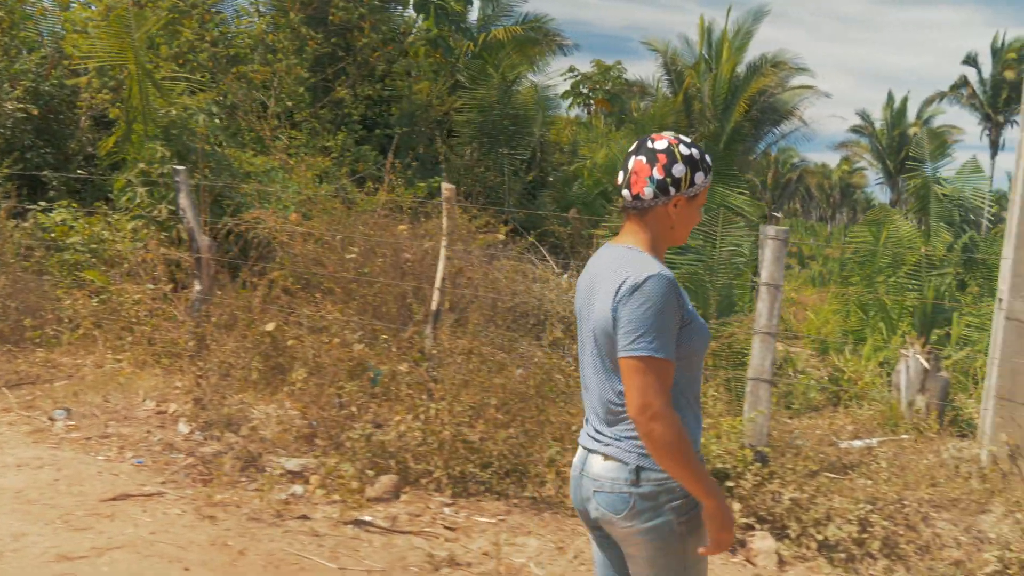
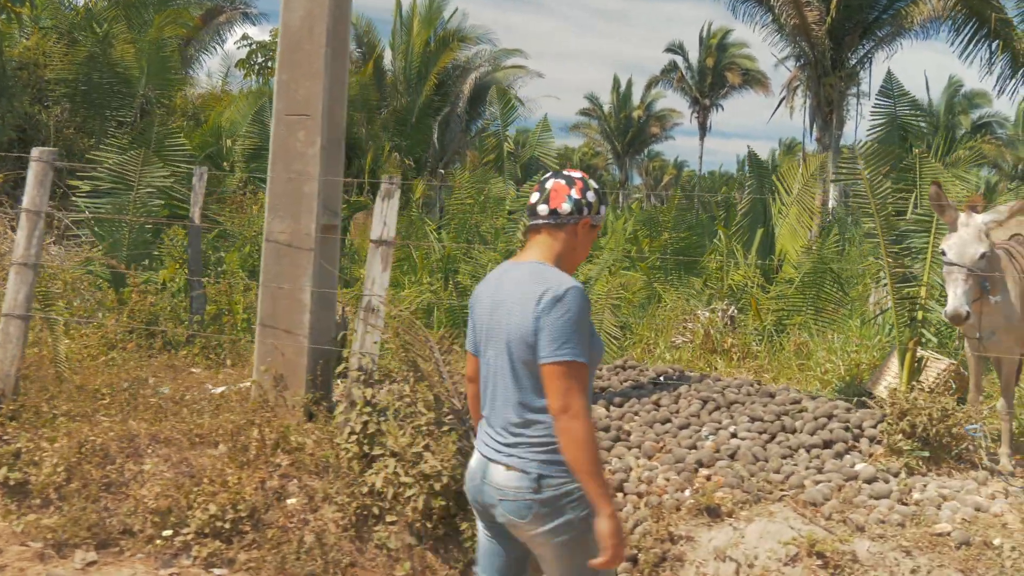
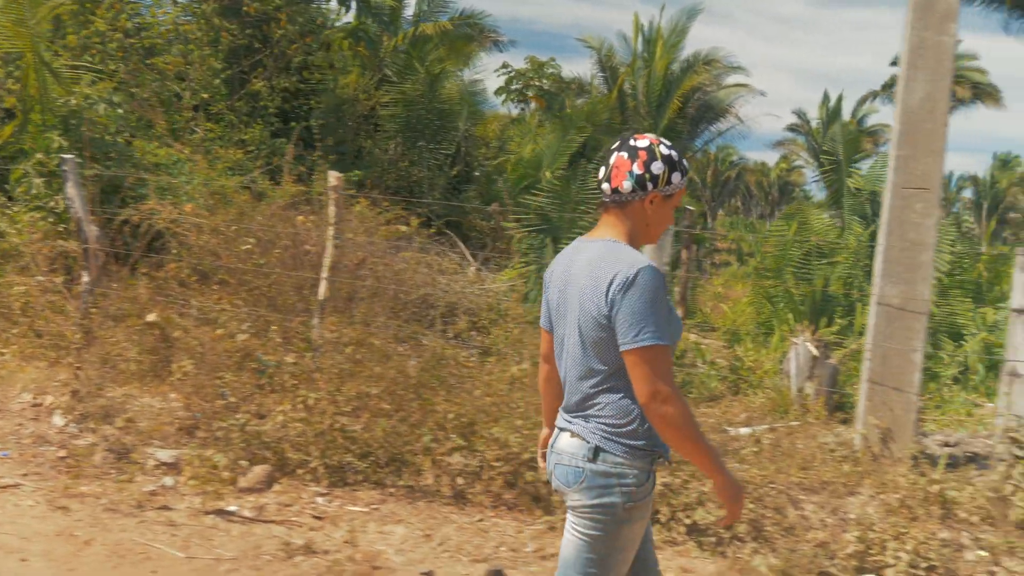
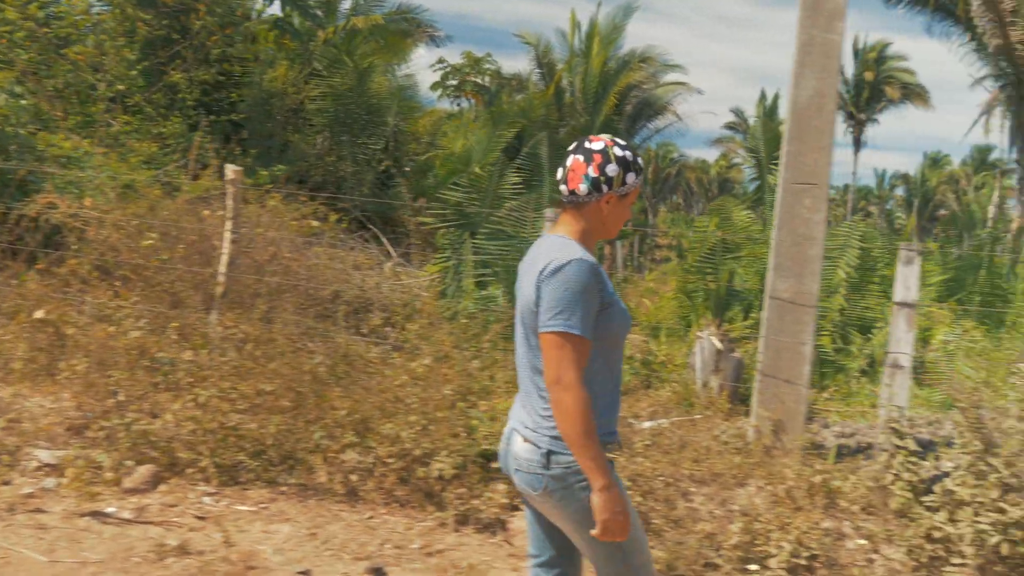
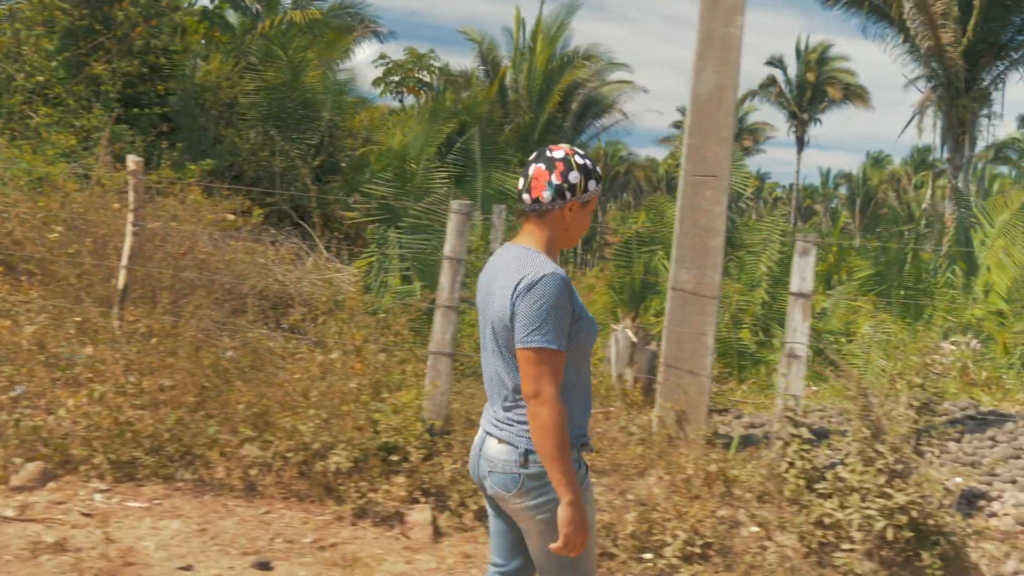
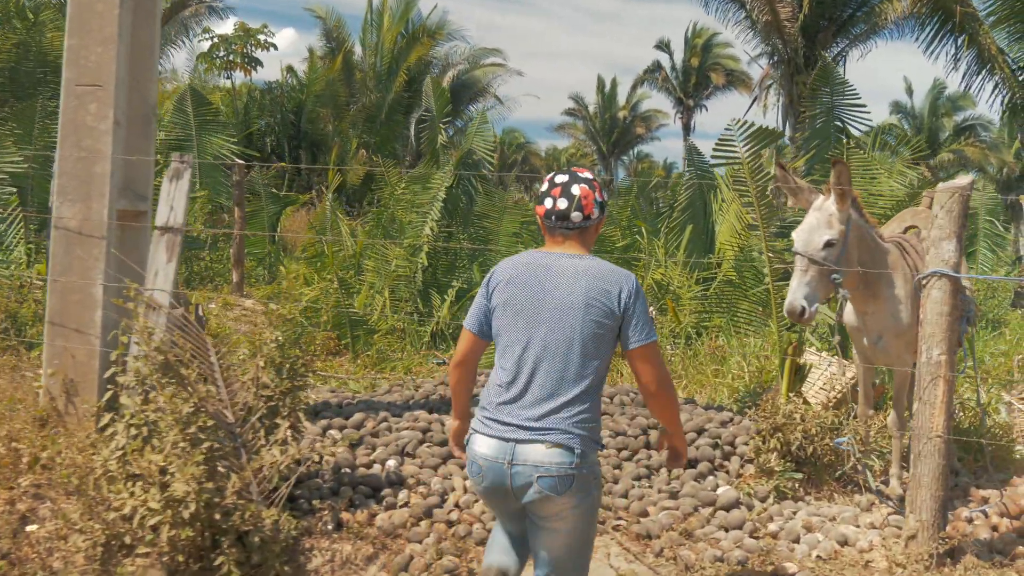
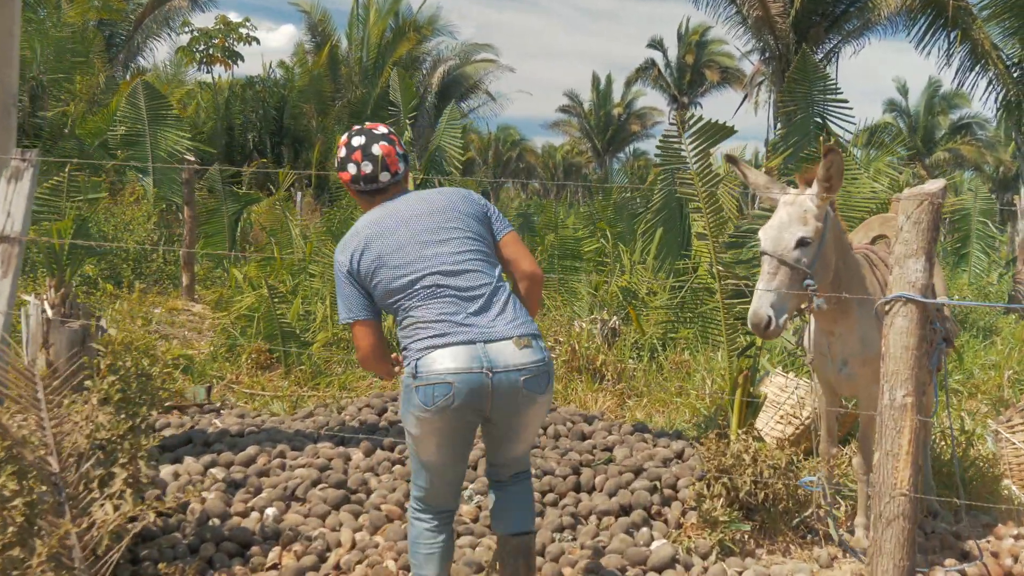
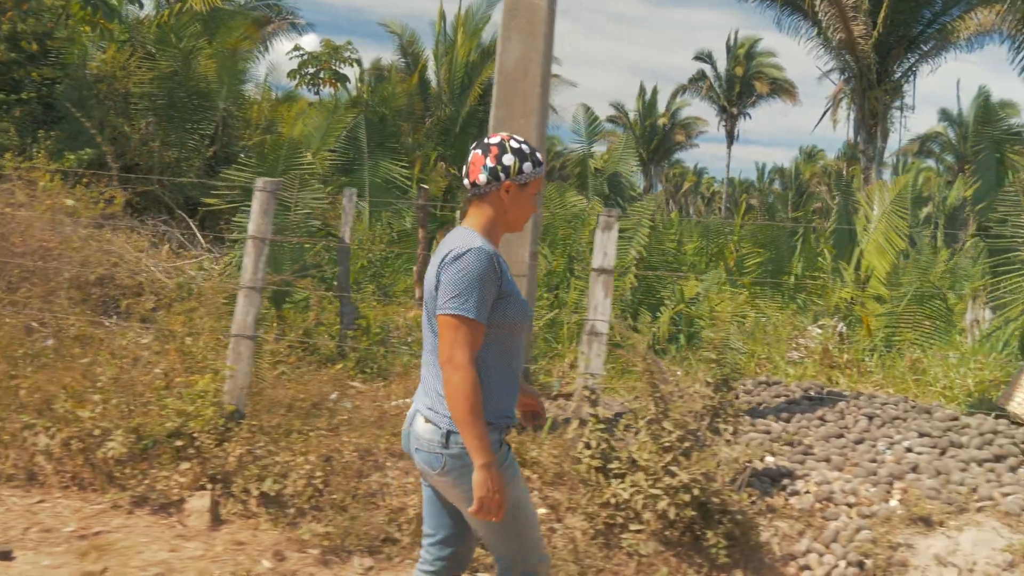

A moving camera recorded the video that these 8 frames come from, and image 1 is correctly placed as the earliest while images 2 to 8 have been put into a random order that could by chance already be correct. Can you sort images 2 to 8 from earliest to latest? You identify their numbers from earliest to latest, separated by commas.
3, 4, 5, 8, 2, 6, 7
